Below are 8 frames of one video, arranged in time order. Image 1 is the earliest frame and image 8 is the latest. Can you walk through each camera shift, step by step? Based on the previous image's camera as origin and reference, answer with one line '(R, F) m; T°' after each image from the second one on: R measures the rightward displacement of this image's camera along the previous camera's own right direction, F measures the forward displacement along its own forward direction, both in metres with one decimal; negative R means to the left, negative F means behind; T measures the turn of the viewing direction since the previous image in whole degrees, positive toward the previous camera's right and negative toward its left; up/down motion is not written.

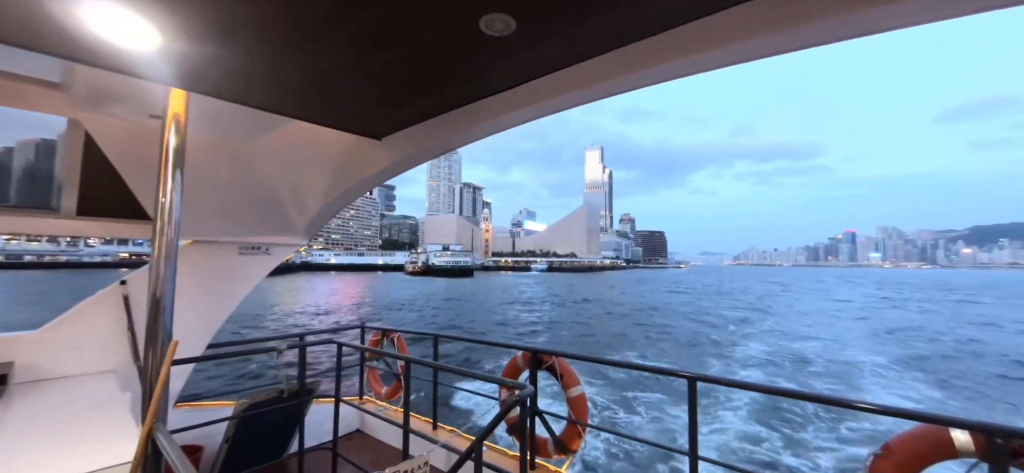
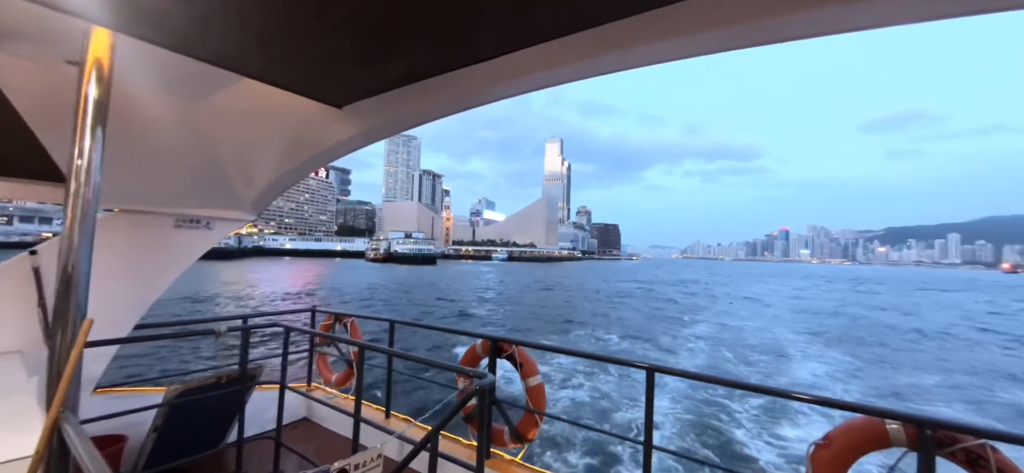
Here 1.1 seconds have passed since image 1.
(0.0, 0.0) m; +6°
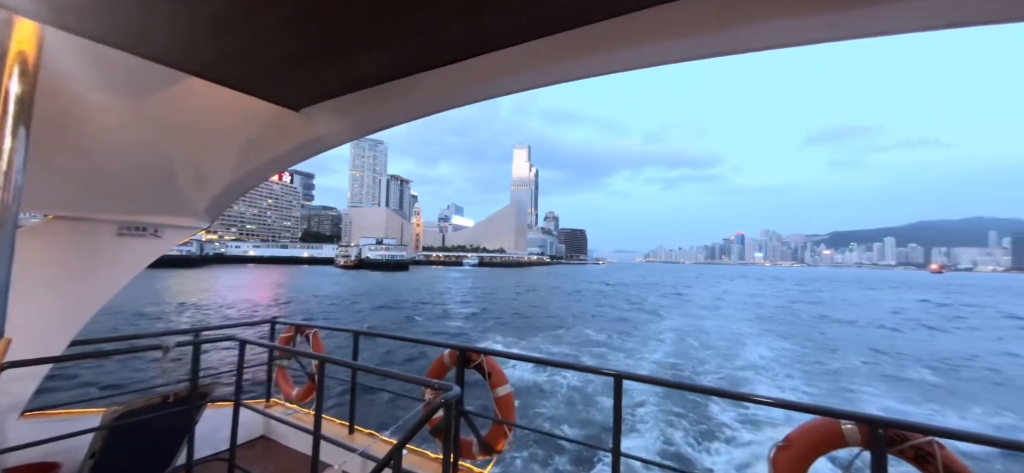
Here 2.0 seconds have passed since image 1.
(0.0, 0.0) m; +5°
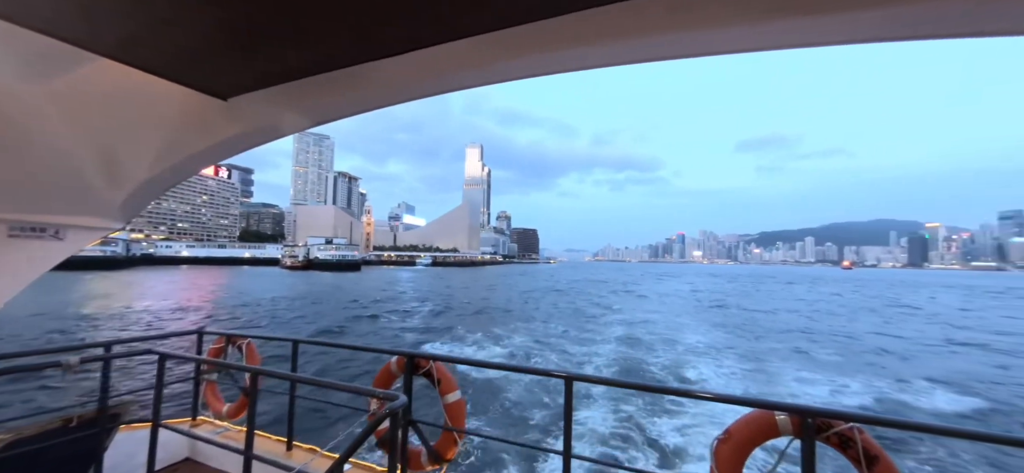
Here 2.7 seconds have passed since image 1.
(0.0, 0.0) m; +7°
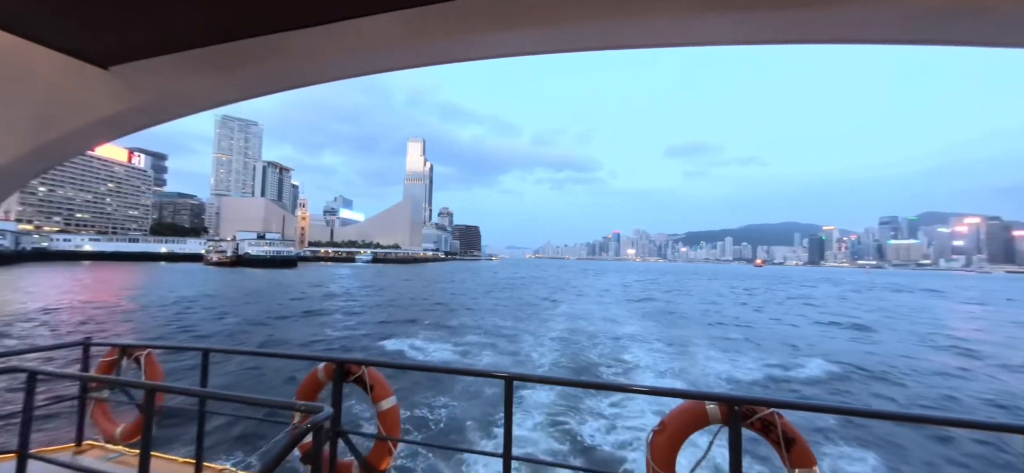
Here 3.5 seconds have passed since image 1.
(-3.1, -1.7) m; +10°
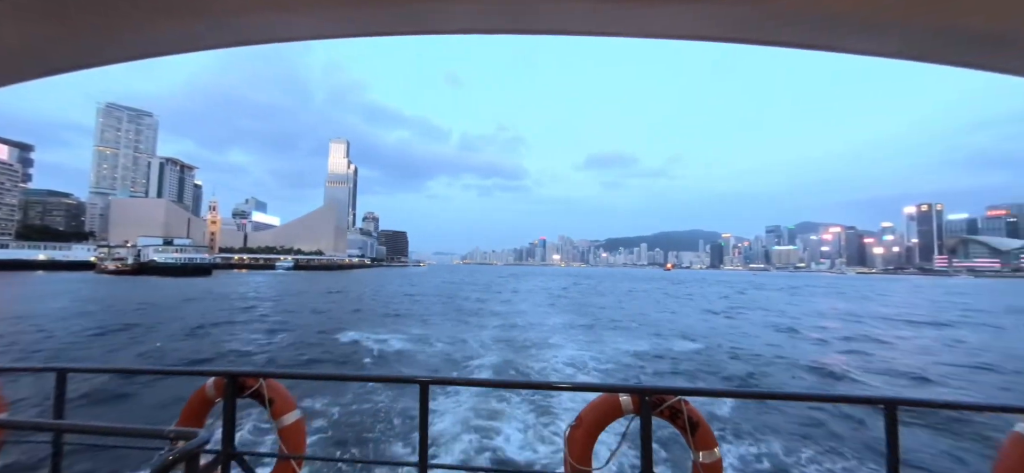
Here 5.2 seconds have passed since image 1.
(+1.3, +0.7) m; +10°
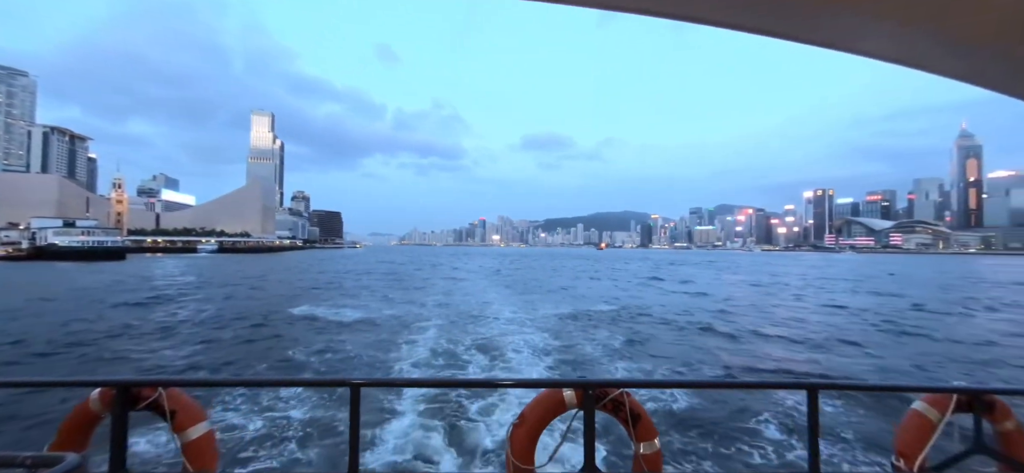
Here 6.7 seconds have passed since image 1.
(+1.3, +0.3) m; +8°
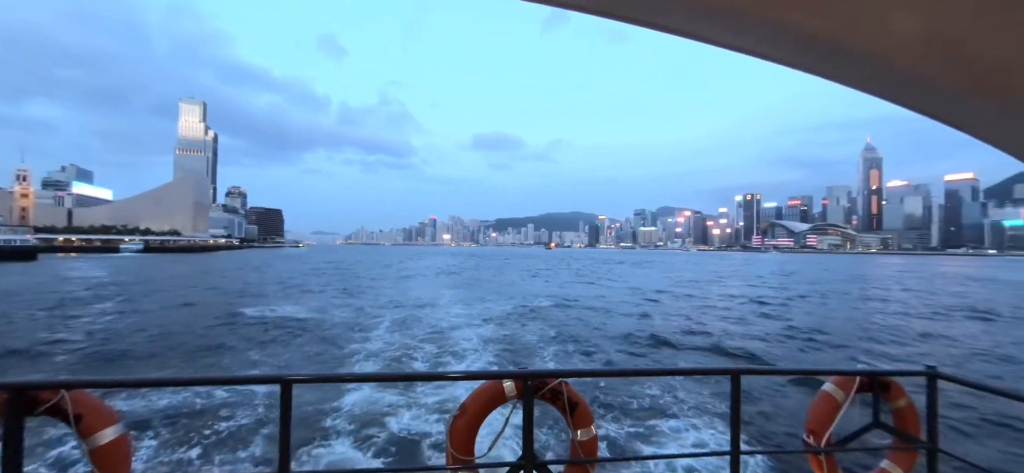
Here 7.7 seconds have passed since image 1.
(+1.1, 0.0) m; +6°
